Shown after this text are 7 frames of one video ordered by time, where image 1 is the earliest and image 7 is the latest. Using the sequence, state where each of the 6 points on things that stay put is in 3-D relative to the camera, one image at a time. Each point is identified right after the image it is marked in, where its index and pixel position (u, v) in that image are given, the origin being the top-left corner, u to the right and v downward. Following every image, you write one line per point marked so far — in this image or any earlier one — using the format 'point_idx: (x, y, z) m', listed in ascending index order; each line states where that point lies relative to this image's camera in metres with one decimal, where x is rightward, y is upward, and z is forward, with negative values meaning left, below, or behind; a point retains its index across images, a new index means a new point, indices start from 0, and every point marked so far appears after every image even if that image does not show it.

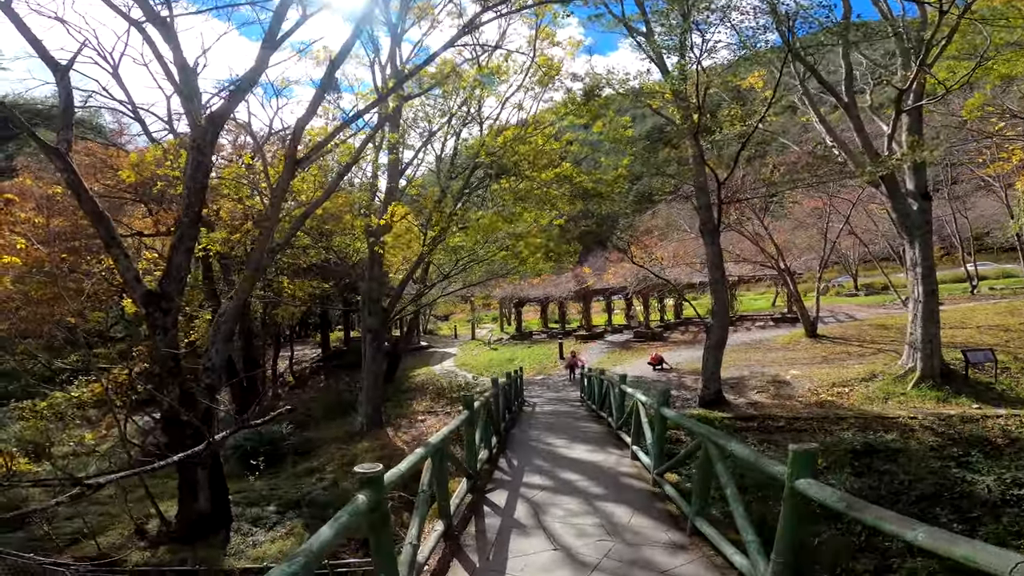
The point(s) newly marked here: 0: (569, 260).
0: (+1.4, +0.6, +13.7) m
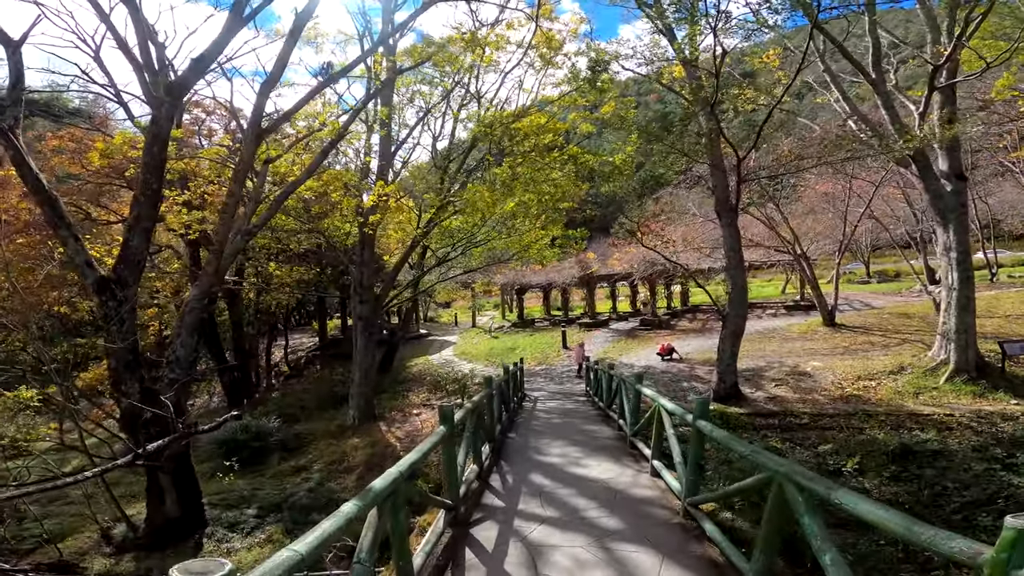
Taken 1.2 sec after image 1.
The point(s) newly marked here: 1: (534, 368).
0: (+1.4, +0.9, +13.0) m
1: (+0.6, -2.1, +14.6) m
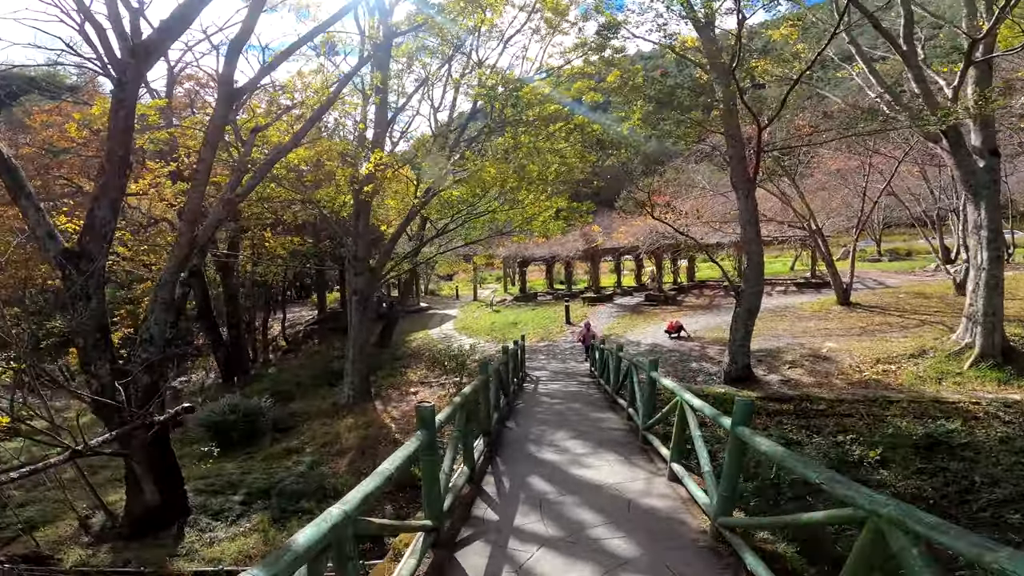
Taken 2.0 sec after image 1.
0: (+1.5, +1.5, +12.5) m
1: (+0.6, -1.4, +14.2) m
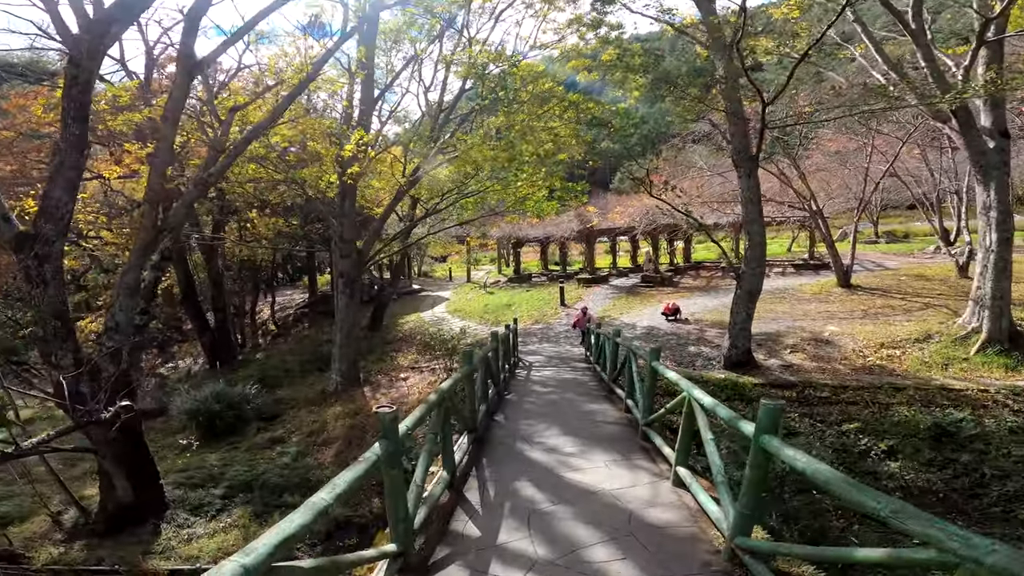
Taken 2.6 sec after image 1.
0: (+1.3, +1.9, +12.1) m
1: (+0.4, -1.0, +14.0) m
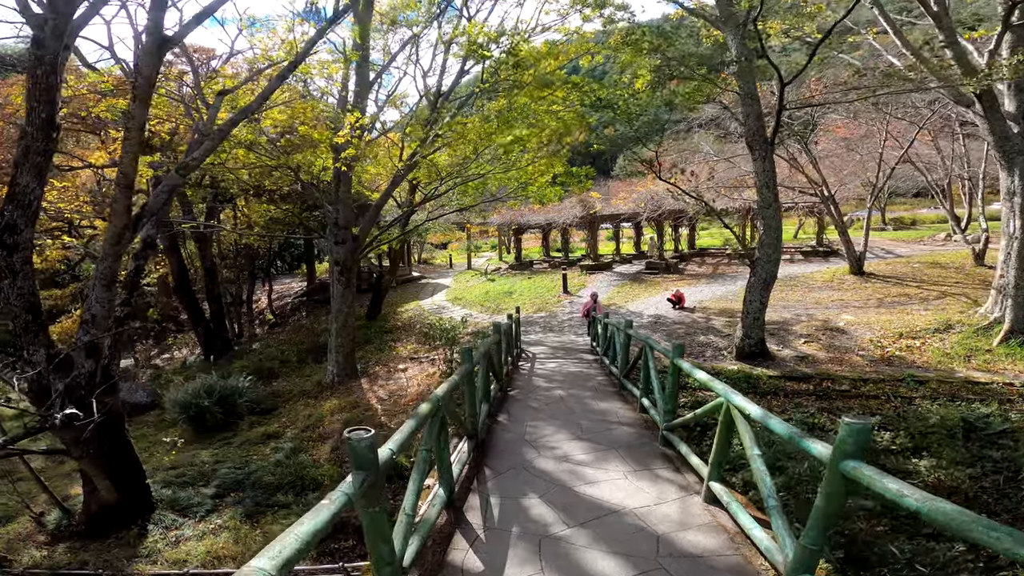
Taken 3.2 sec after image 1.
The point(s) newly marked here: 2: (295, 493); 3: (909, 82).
0: (+1.3, +2.2, +11.7) m
1: (+0.5, -0.7, +13.6) m
2: (-2.4, -2.2, +6.2) m
3: (+6.0, +3.3, +8.5) m
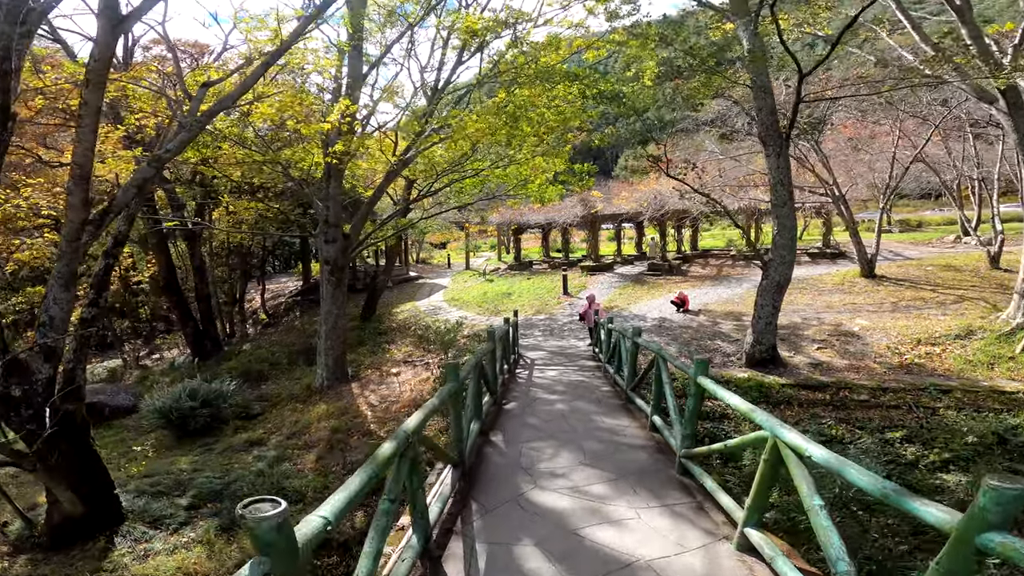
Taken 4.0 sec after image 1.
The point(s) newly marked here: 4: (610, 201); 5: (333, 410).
0: (+1.3, +2.1, +11.3) m
1: (+0.4, -0.7, +13.2) m
2: (-2.4, -2.2, +5.8) m
3: (+6.0, +3.3, +8.2) m
4: (+3.5, +3.1, +20.0) m
5: (-2.5, -1.7, +8.0) m
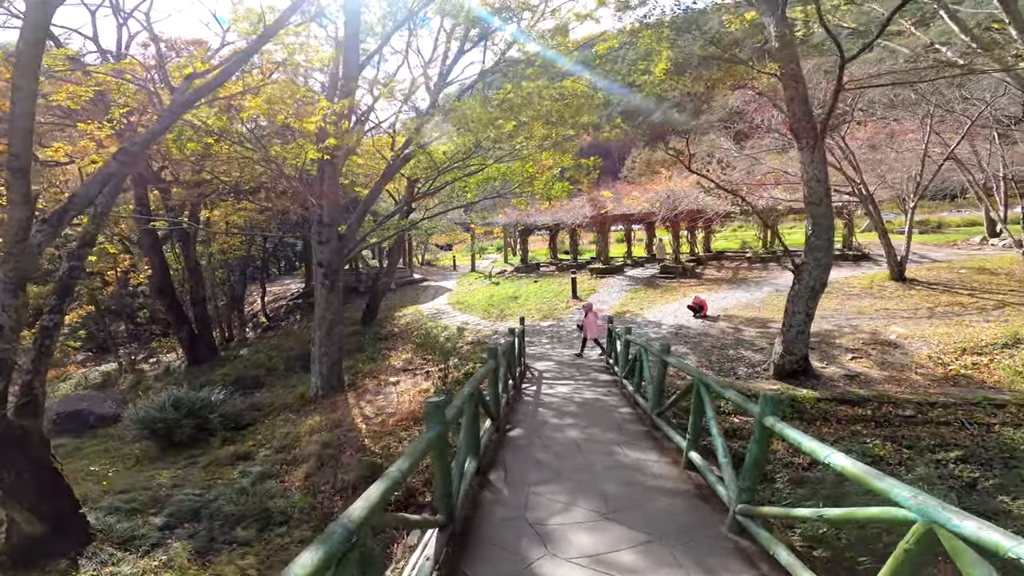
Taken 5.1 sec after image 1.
0: (+1.4, +2.1, +10.8) m
1: (+0.6, -0.8, +12.7) m
2: (-2.4, -2.3, +5.2) m
3: (+6.1, +3.2, +7.5) m
4: (+3.7, +3.0, +19.4) m
5: (-2.4, -1.8, +7.4) m
